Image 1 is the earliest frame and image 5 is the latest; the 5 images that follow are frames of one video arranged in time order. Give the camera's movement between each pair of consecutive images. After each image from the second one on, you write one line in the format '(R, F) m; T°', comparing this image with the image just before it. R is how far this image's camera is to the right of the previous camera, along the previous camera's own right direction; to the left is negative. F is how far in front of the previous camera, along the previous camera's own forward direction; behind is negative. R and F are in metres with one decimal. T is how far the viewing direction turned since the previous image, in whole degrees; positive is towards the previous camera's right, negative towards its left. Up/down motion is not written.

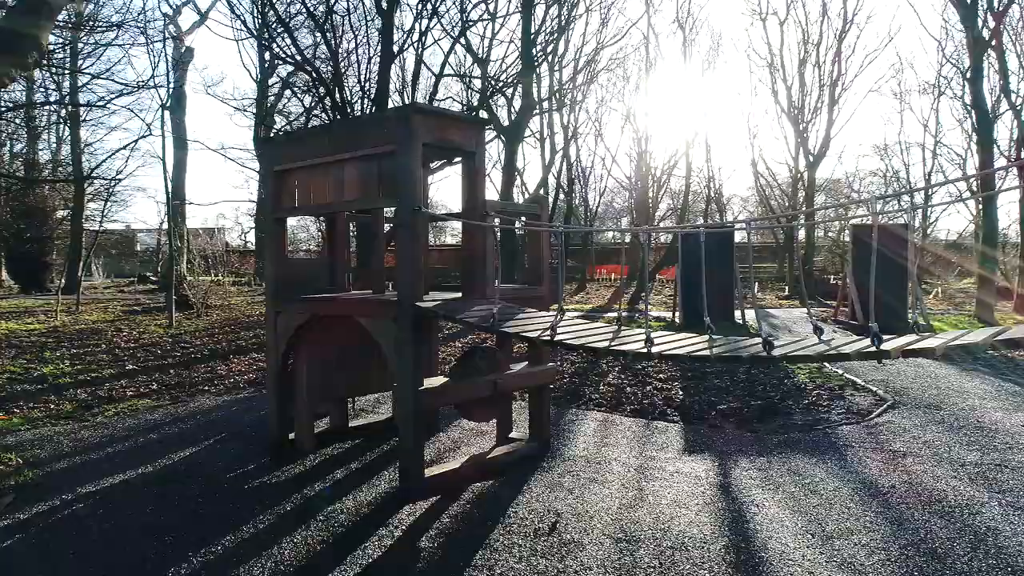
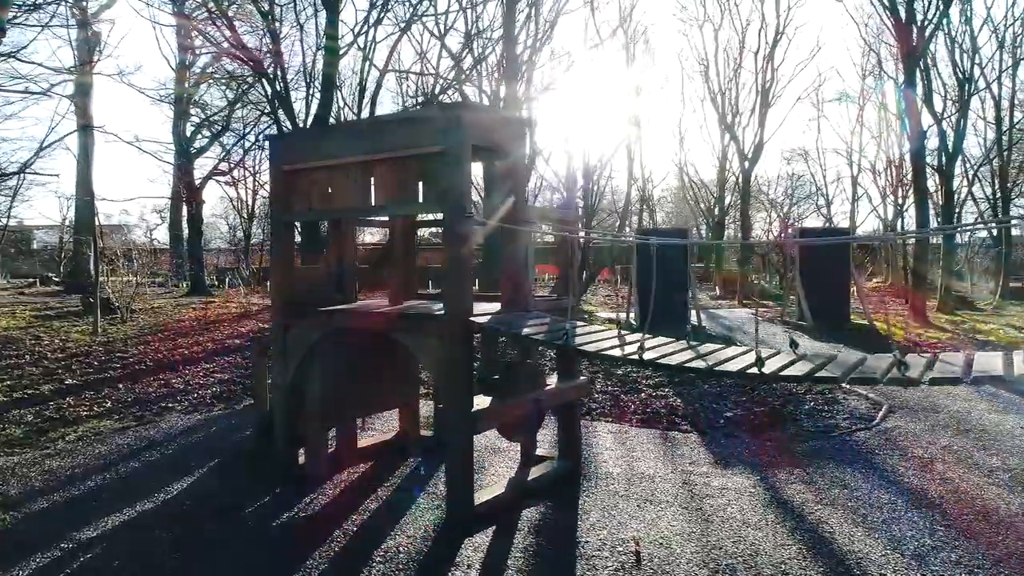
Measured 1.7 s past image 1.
(-0.8, +0.3) m; +7°
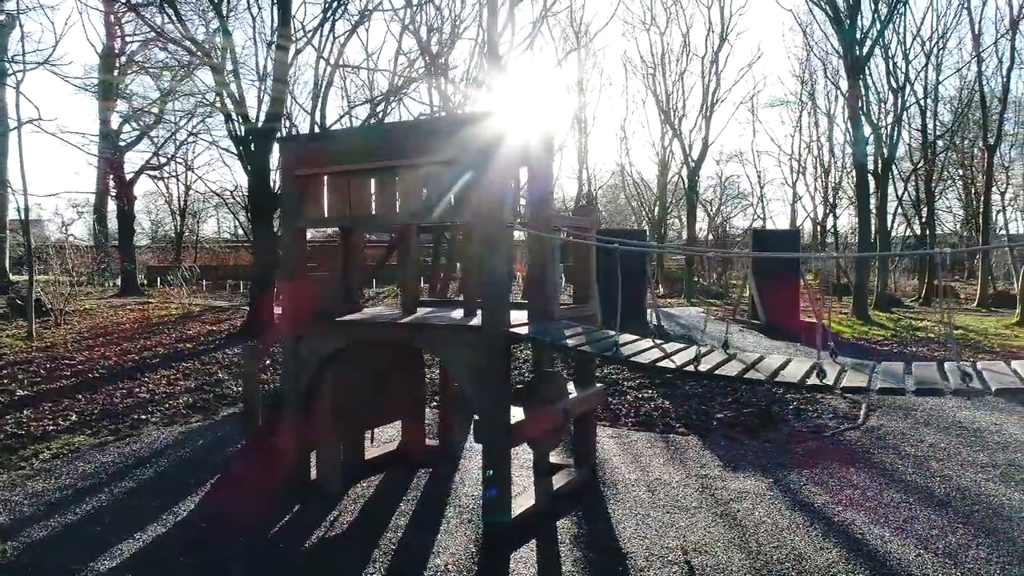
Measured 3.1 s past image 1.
(-0.6, +0.1) m; +5°
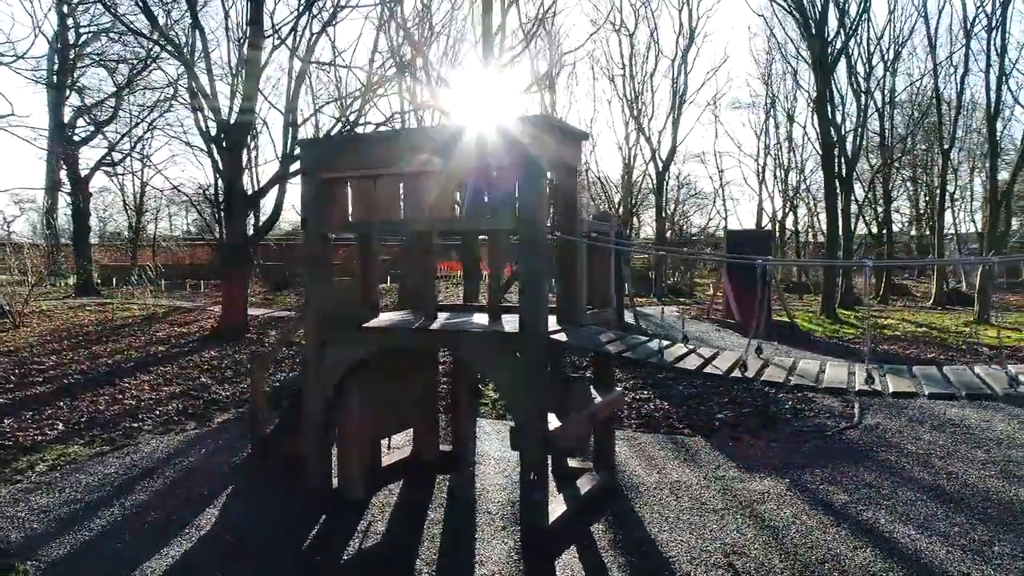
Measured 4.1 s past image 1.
(-0.5, 0.0) m; +3°
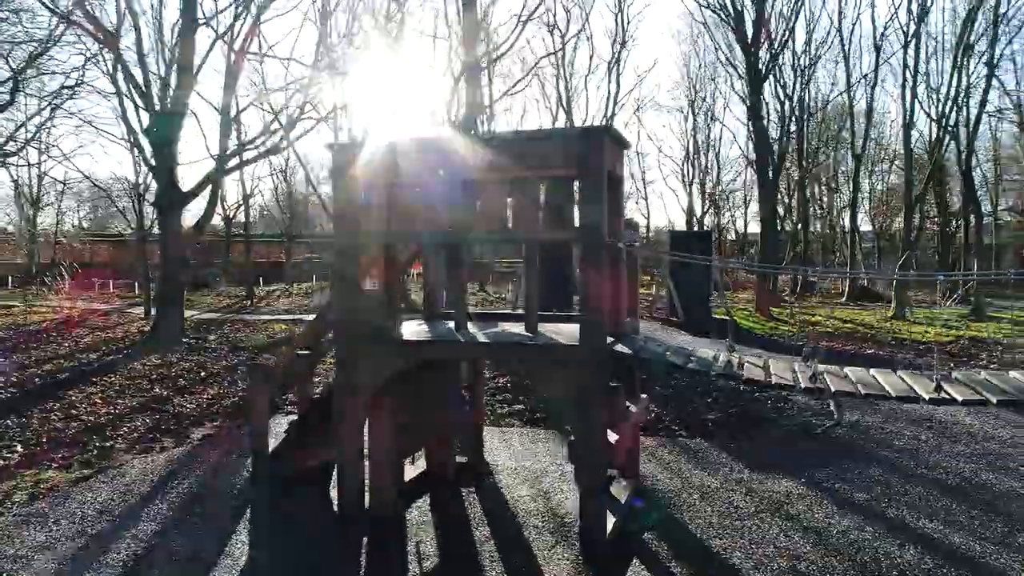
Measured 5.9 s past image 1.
(-0.8, +0.1) m; +7°
